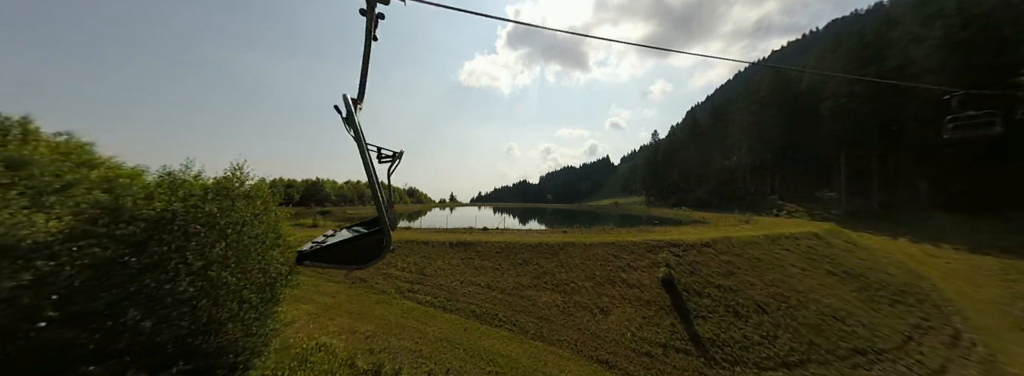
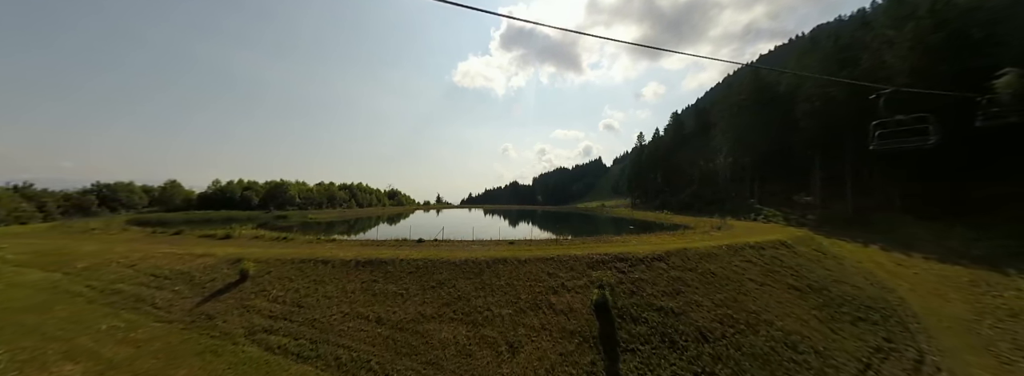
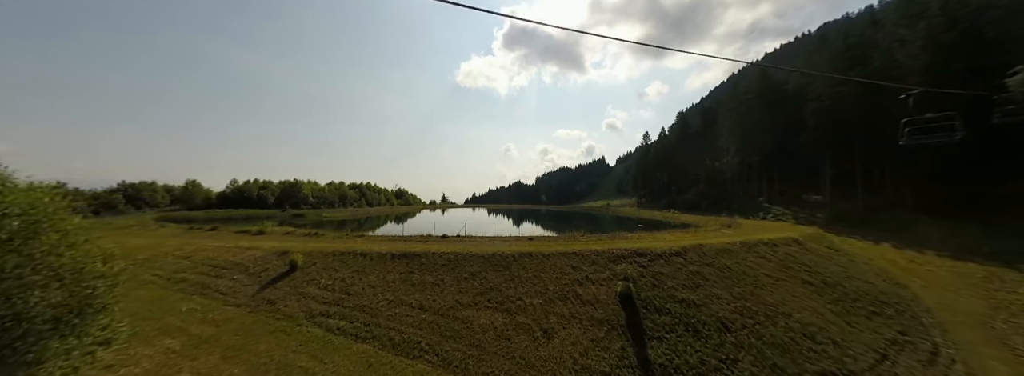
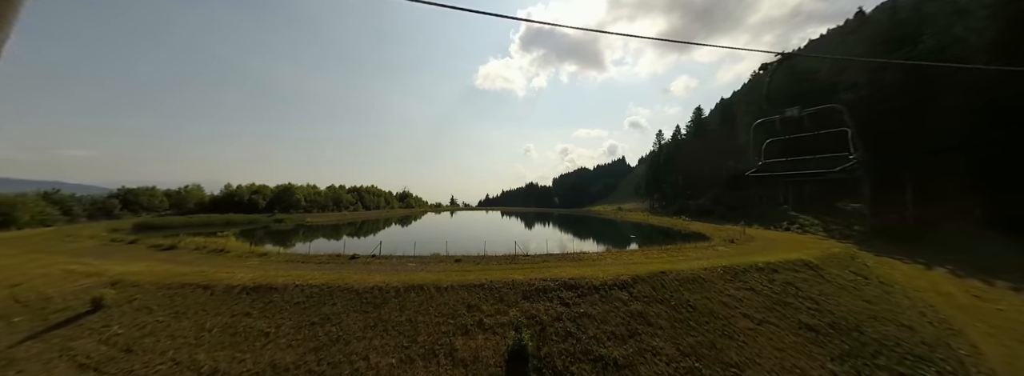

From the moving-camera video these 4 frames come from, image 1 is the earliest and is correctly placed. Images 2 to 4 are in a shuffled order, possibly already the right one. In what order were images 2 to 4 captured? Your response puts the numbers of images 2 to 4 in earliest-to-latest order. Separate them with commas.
3, 2, 4
